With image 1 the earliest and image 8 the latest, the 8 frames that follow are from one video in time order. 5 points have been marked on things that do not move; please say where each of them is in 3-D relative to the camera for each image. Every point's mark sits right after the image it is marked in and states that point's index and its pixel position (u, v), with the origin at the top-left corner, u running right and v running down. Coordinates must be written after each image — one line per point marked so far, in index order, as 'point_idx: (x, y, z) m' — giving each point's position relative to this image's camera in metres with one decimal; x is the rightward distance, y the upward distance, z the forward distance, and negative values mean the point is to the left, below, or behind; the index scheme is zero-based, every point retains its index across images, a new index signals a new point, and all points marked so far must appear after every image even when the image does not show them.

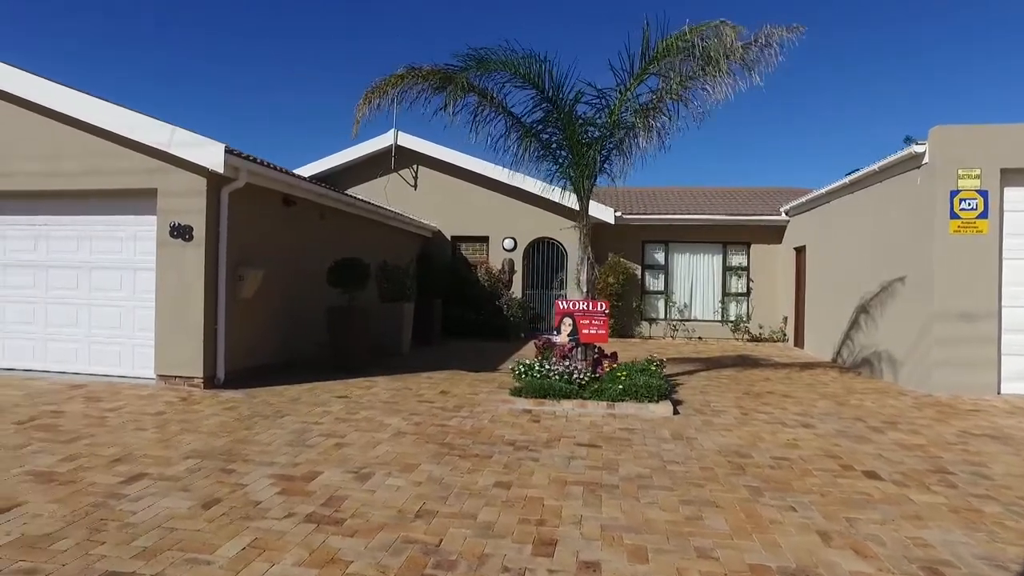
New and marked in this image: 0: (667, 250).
0: (+4.3, +1.0, +19.0) m
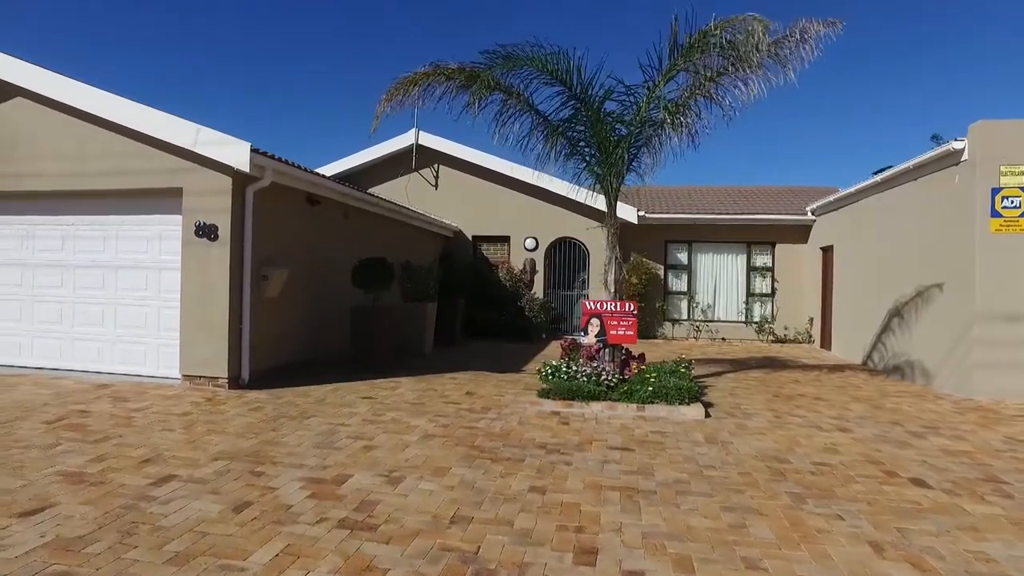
0: (+4.9, +1.0, +18.7) m
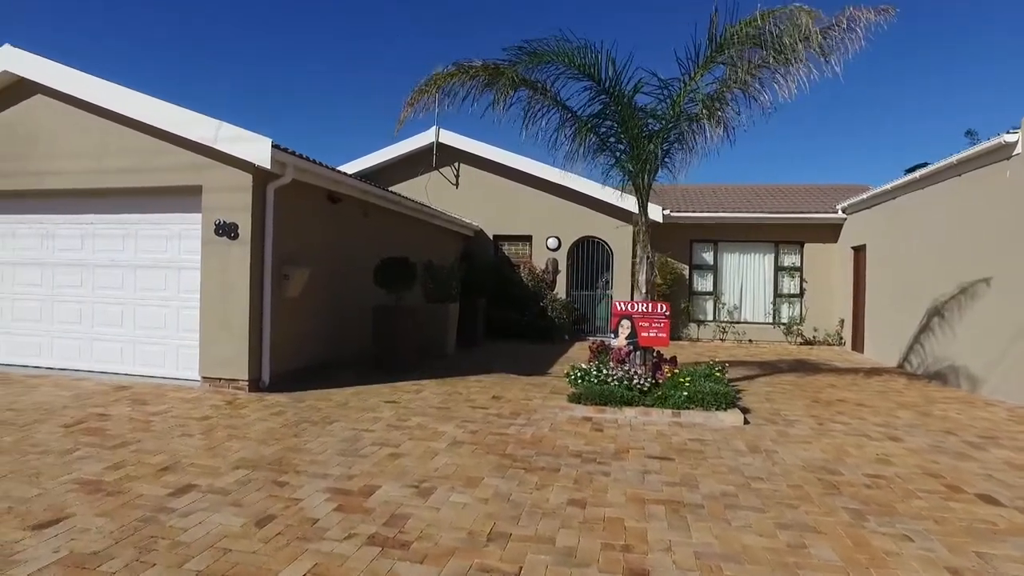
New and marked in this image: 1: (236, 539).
0: (+5.5, +1.0, +18.3) m
1: (-1.6, -1.5, +4.0) m
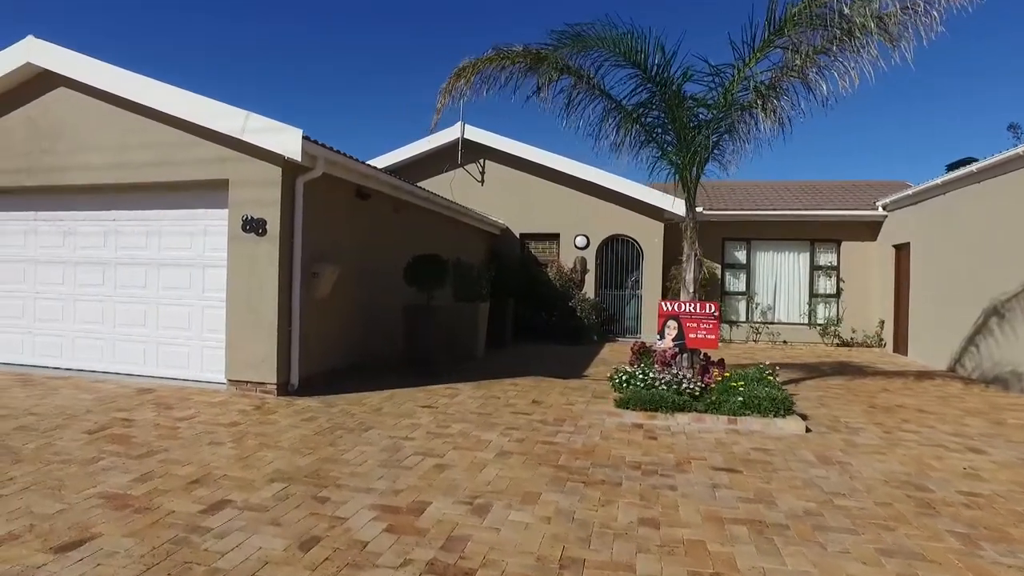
0: (+6.2, +1.0, +17.7) m
1: (-1.2, -1.4, +3.5) m
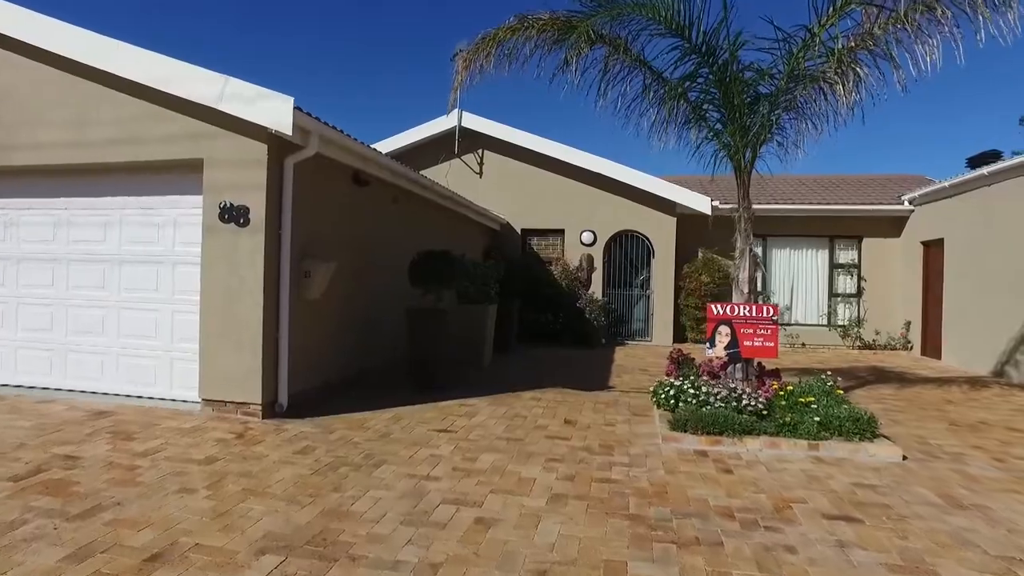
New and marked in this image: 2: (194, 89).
0: (+6.2, +1.0, +16.7) m
1: (-0.8, -1.4, +2.2) m
2: (-3.1, +1.9, +6.6) m
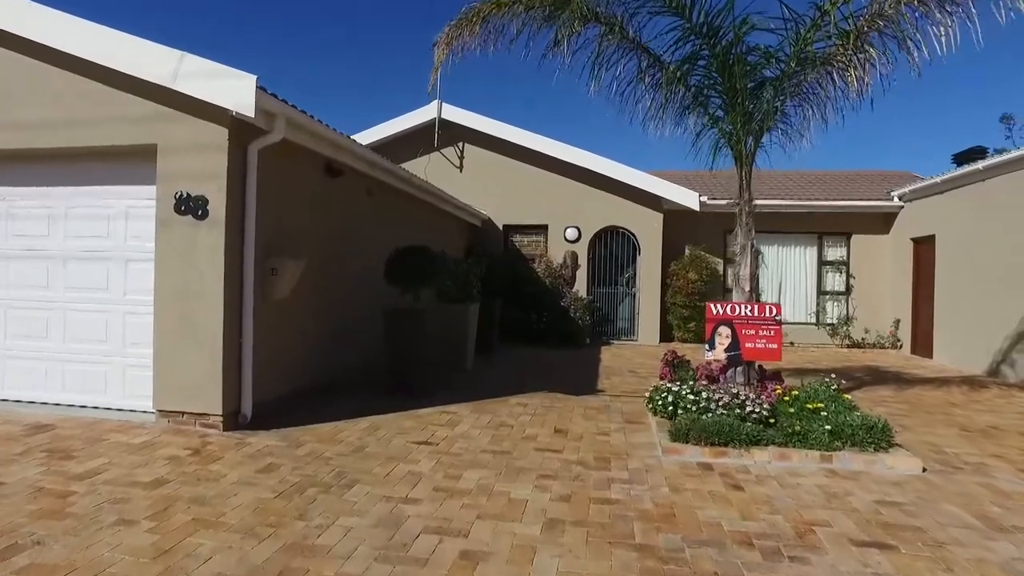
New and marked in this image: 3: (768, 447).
0: (+5.7, +1.1, +16.3) m
1: (-0.7, -1.4, +1.7) m
2: (-3.2, +1.9, +5.9) m
3: (+2.2, -1.3, +5.7) m
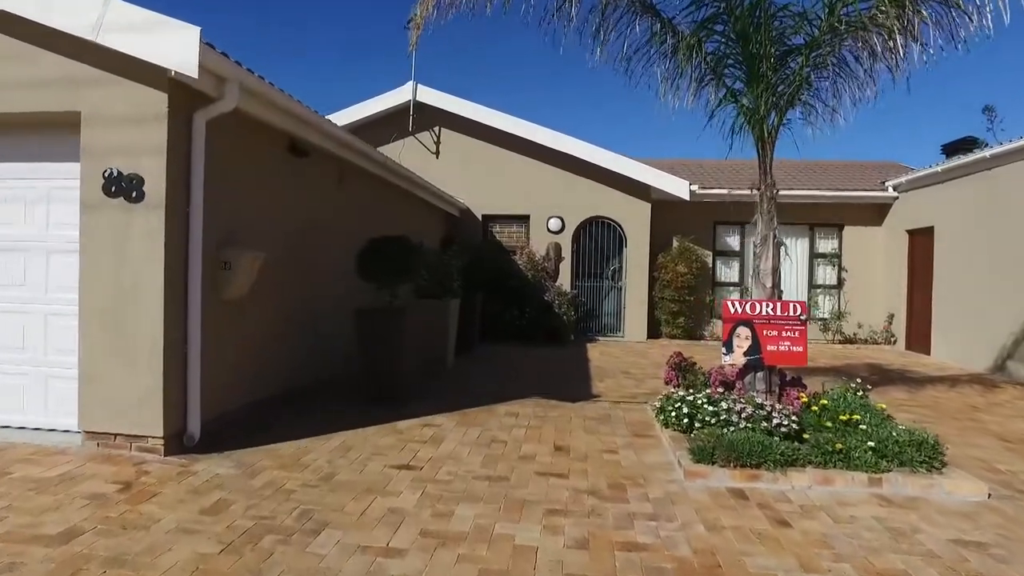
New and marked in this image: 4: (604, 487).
0: (+5.3, +1.3, +15.6) m
1: (-0.6, -1.5, +0.8) m
2: (-3.2, +1.9, +4.9) m
3: (+2.1, -1.3, +5.0) m
4: (+0.6, -1.4, +4.8) m
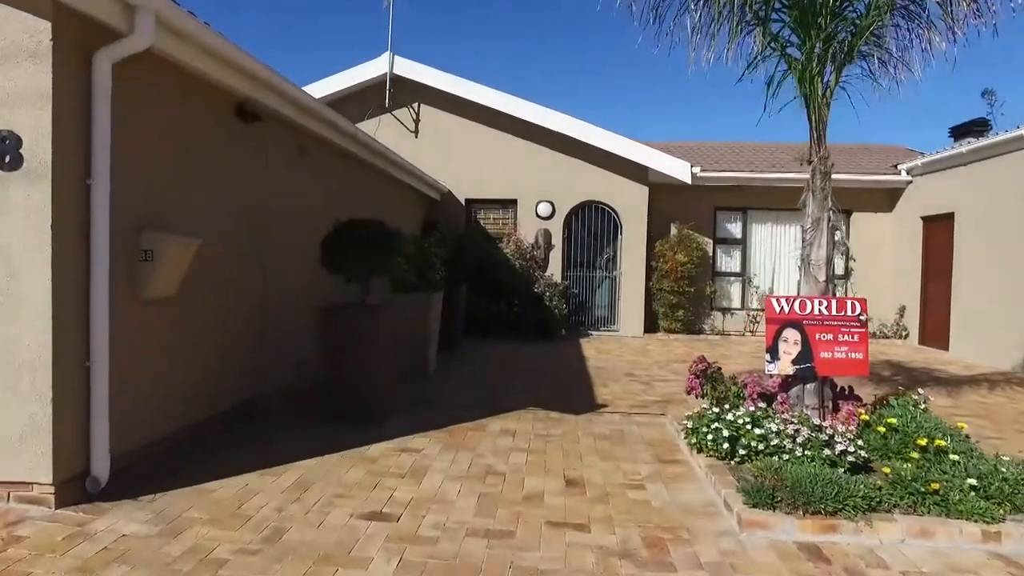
0: (+5.0, +1.5, +14.6) m
1: (-0.4, -1.5, -0.4) m
2: (-3.2, +2.0, +3.5) m
3: (+2.2, -1.3, +3.9) m
4: (+0.7, -1.4, +3.7) m
